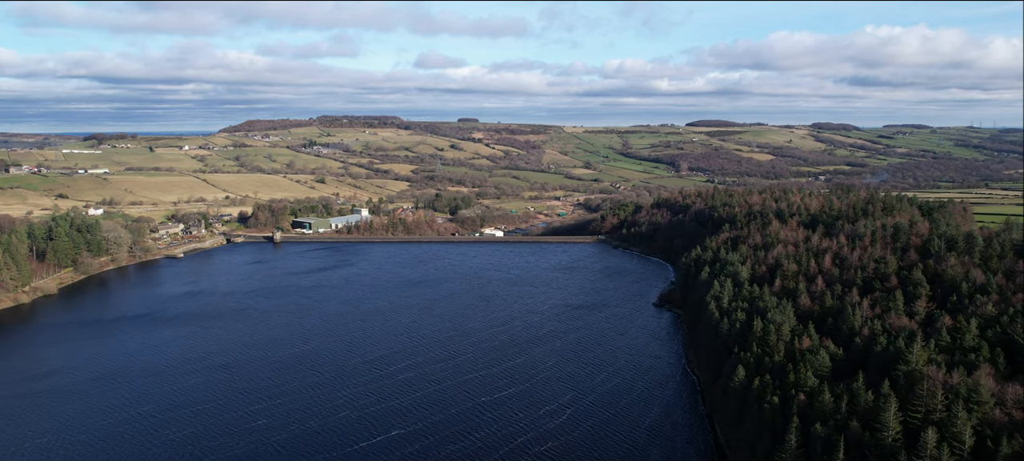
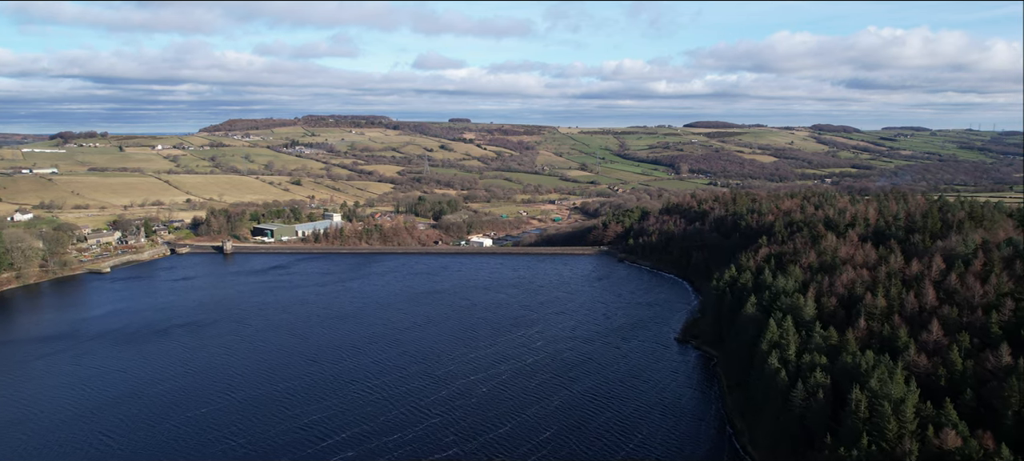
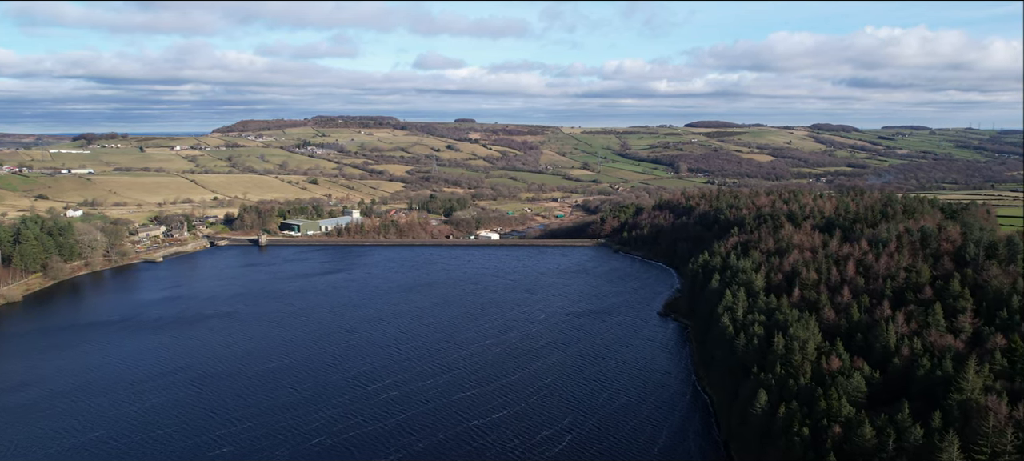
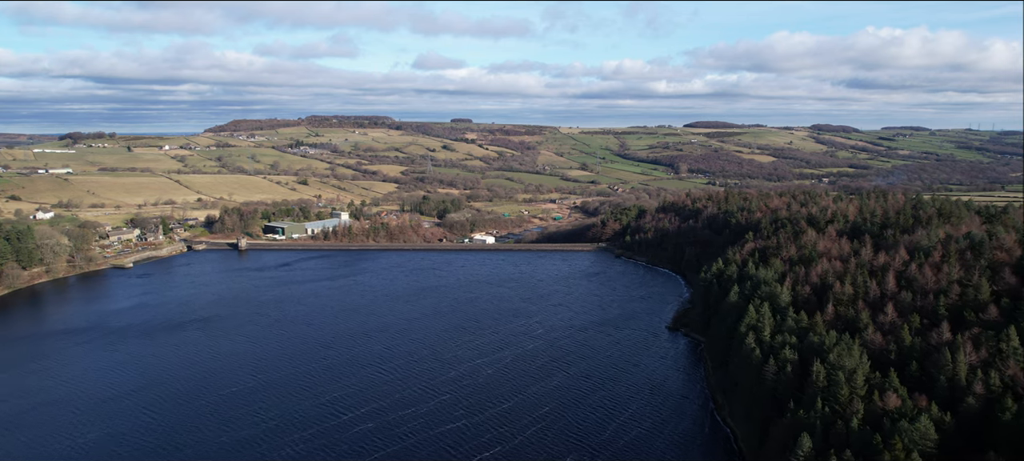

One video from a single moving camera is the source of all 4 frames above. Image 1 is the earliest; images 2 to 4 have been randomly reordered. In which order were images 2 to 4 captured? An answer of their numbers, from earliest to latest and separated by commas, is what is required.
3, 4, 2
